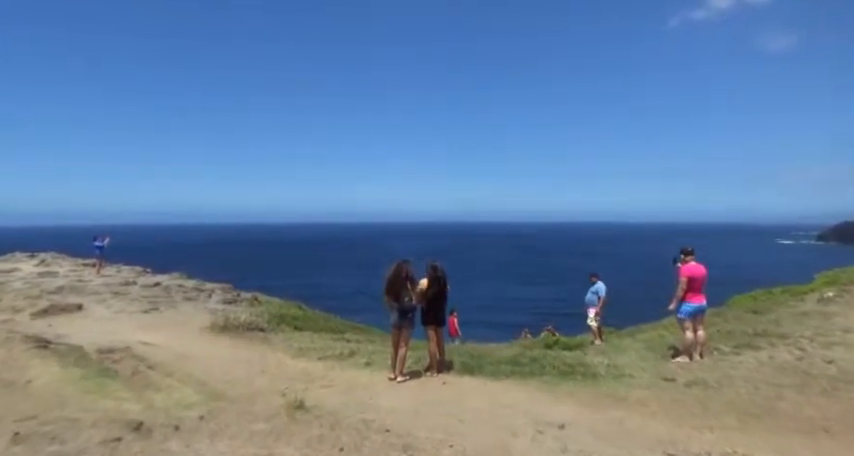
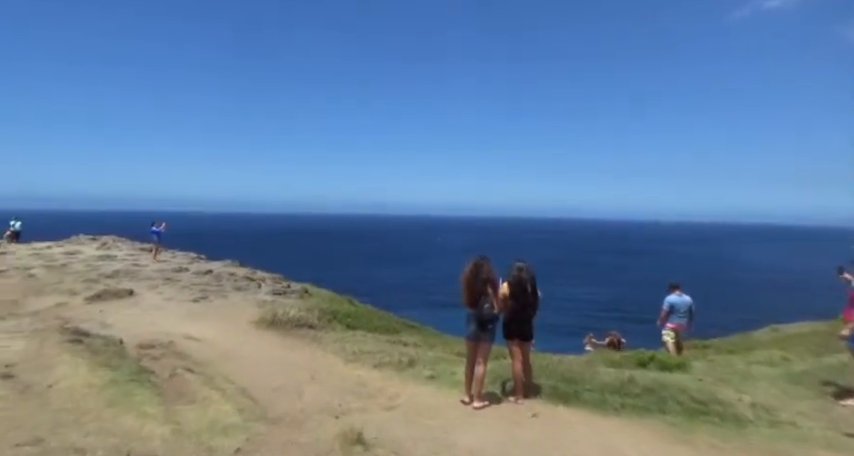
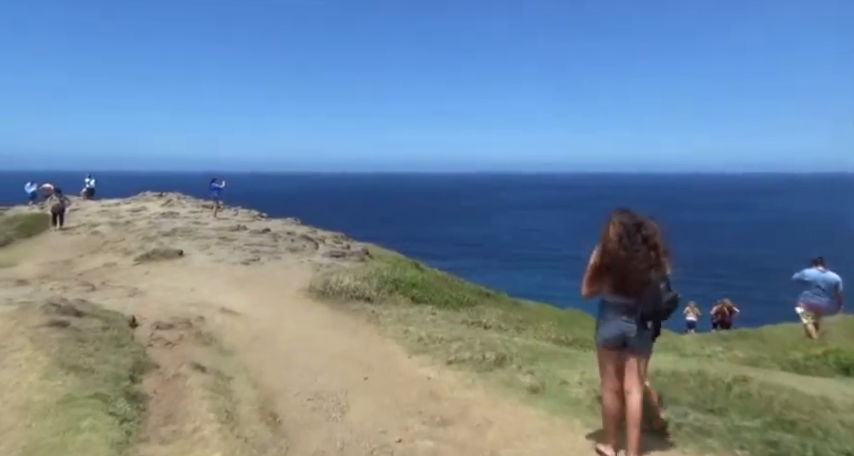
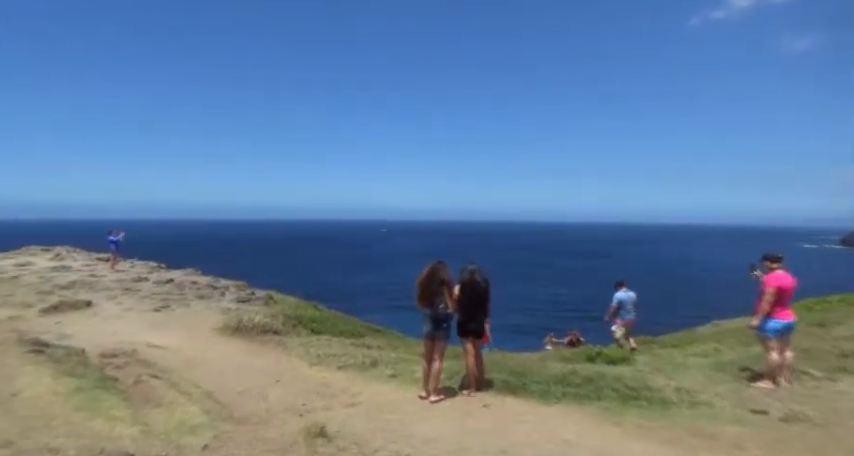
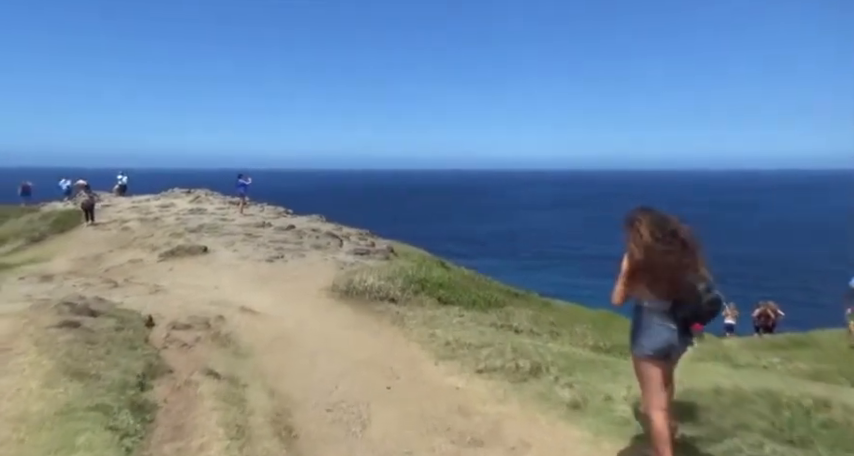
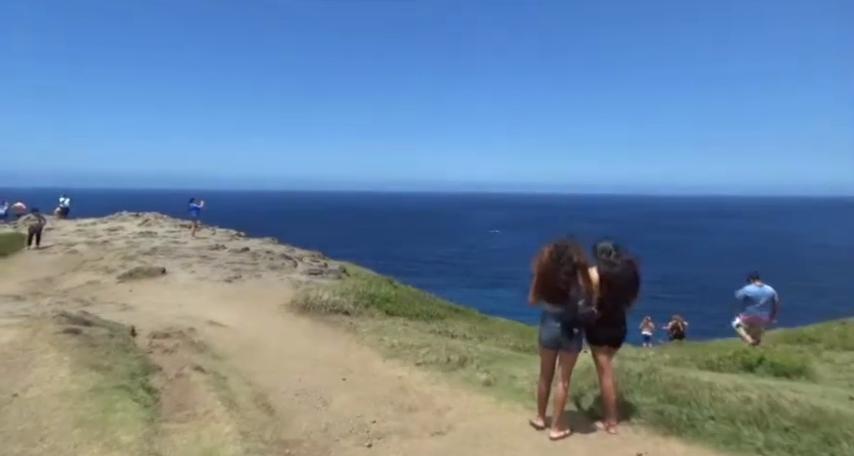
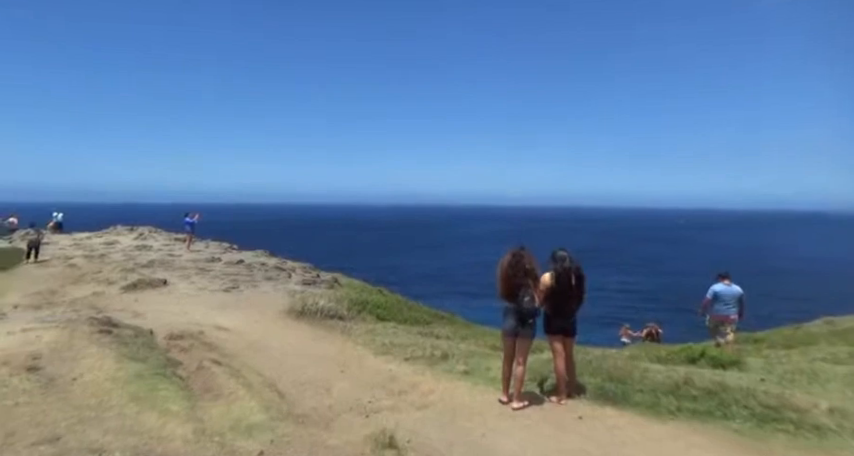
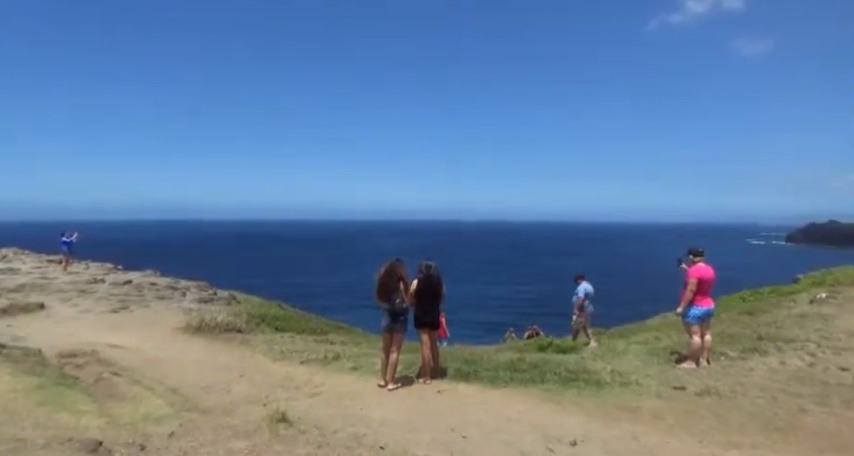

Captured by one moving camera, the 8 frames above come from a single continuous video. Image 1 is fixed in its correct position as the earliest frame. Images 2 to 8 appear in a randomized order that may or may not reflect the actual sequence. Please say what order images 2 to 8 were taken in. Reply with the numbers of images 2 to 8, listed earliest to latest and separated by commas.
8, 4, 2, 7, 6, 3, 5
